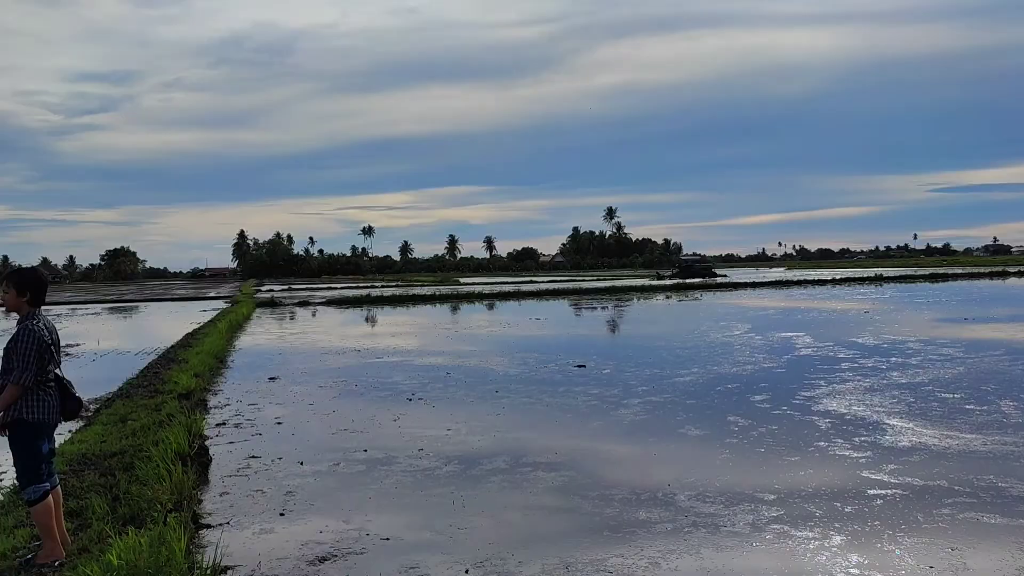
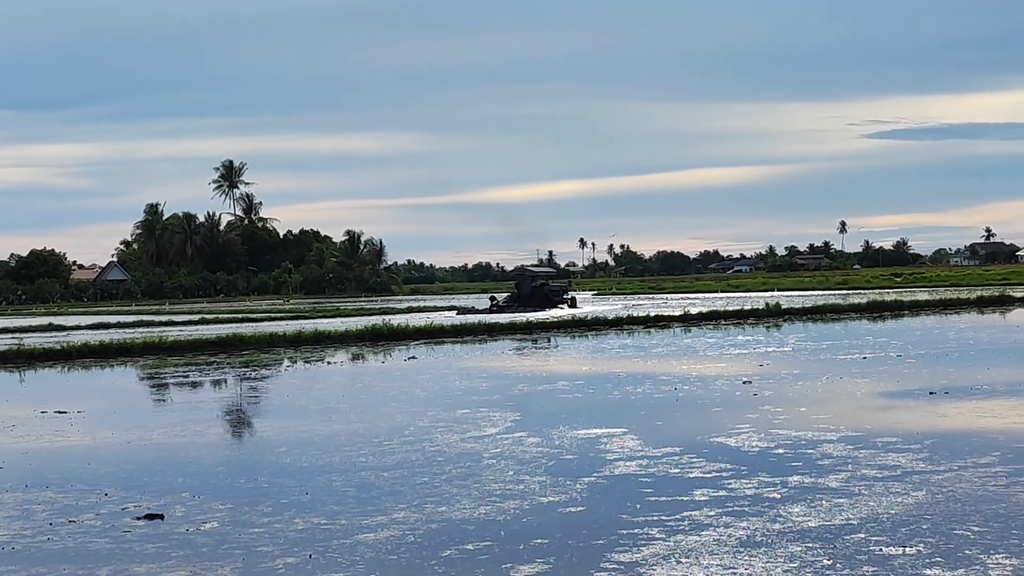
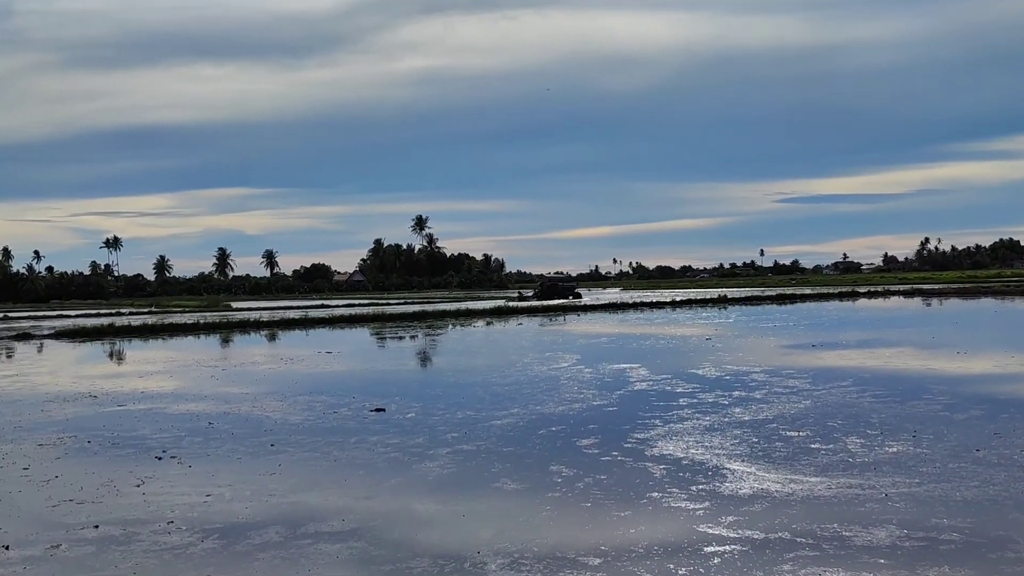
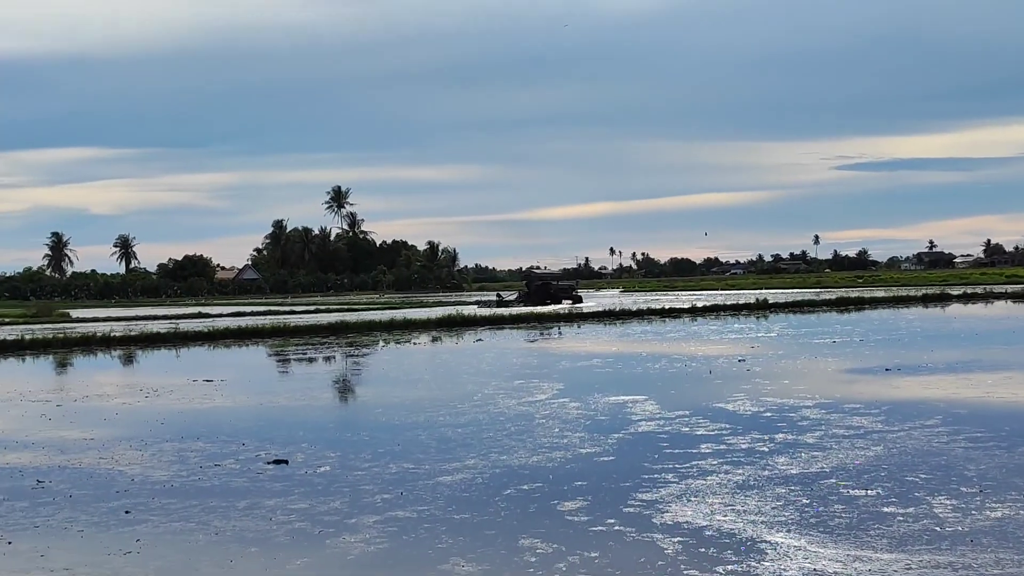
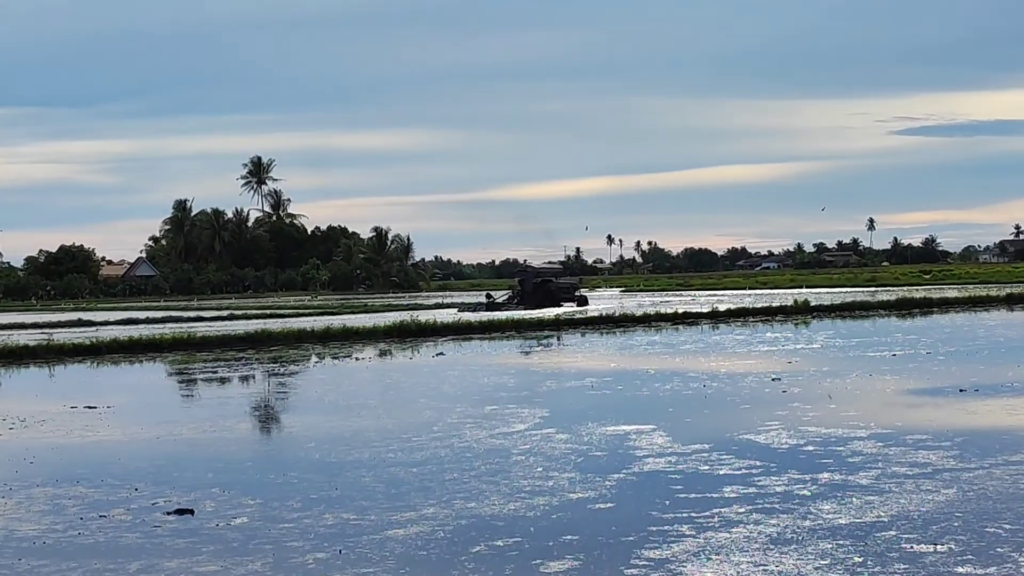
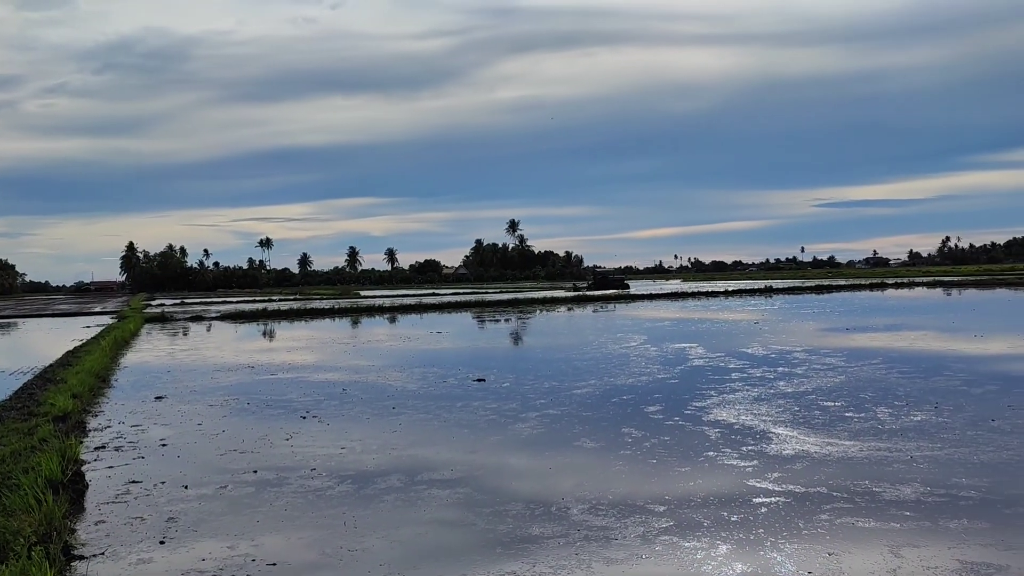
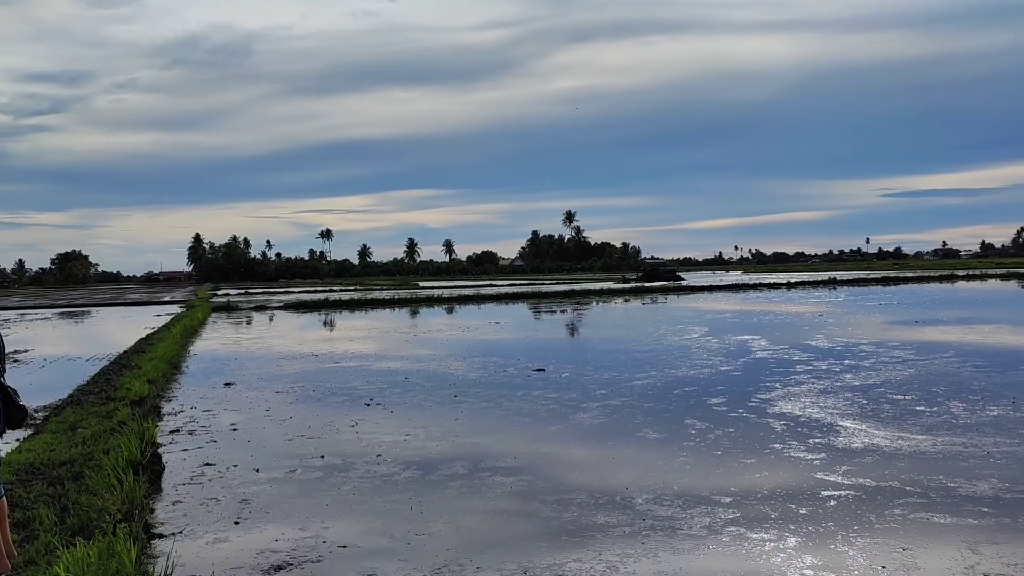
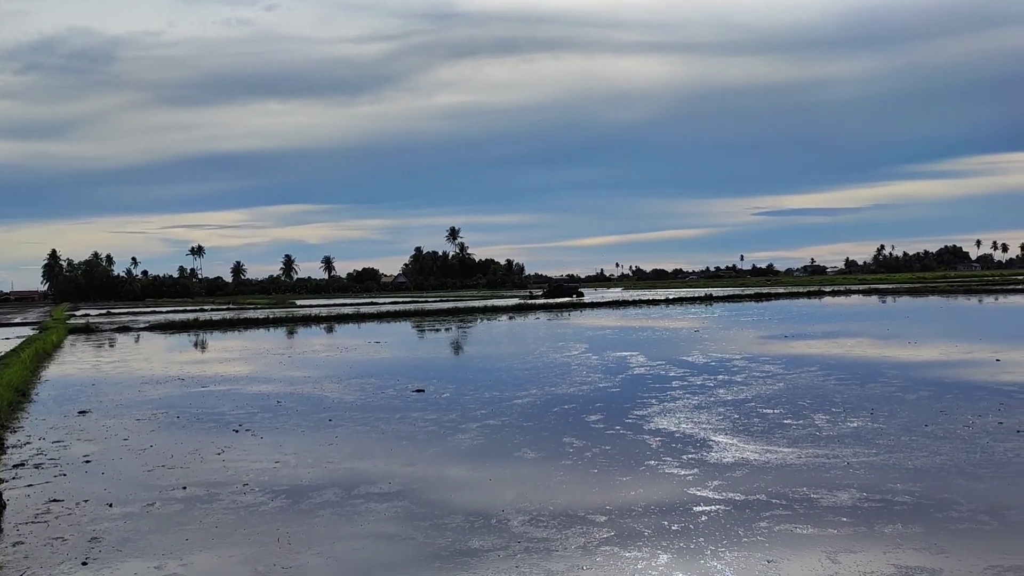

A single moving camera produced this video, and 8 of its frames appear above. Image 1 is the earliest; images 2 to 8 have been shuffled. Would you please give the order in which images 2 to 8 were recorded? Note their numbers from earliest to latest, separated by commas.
7, 6, 8, 3, 4, 5, 2
